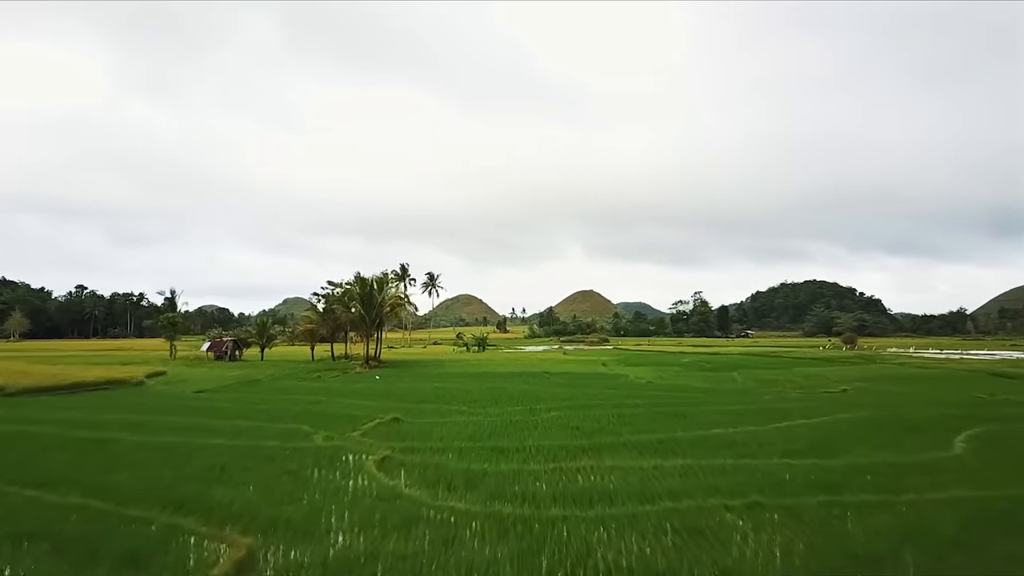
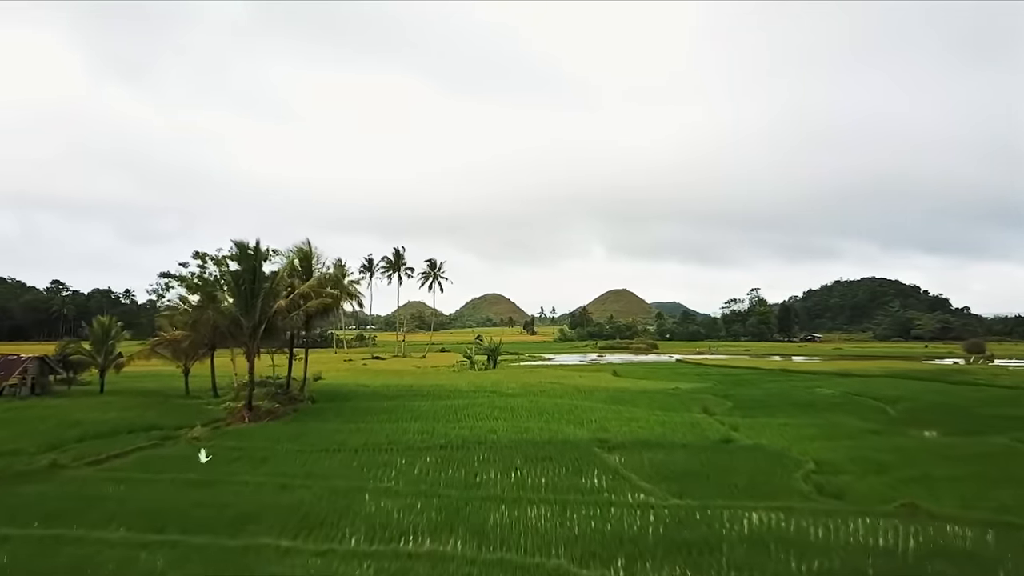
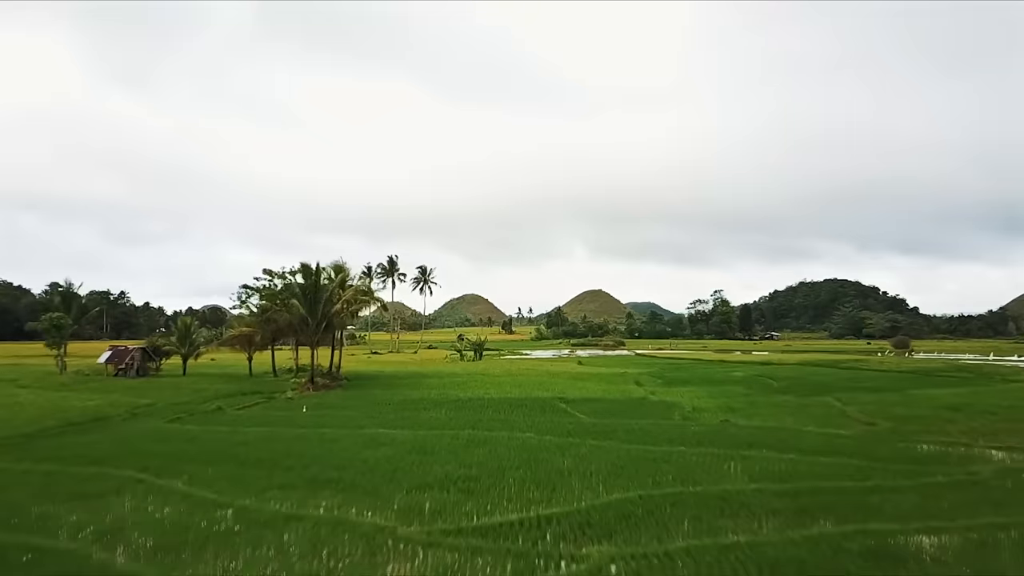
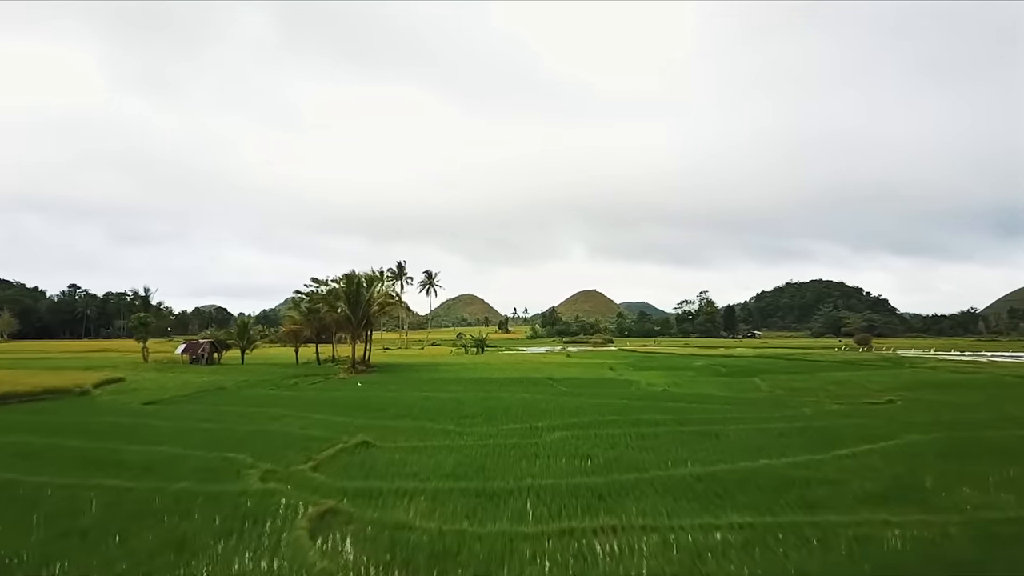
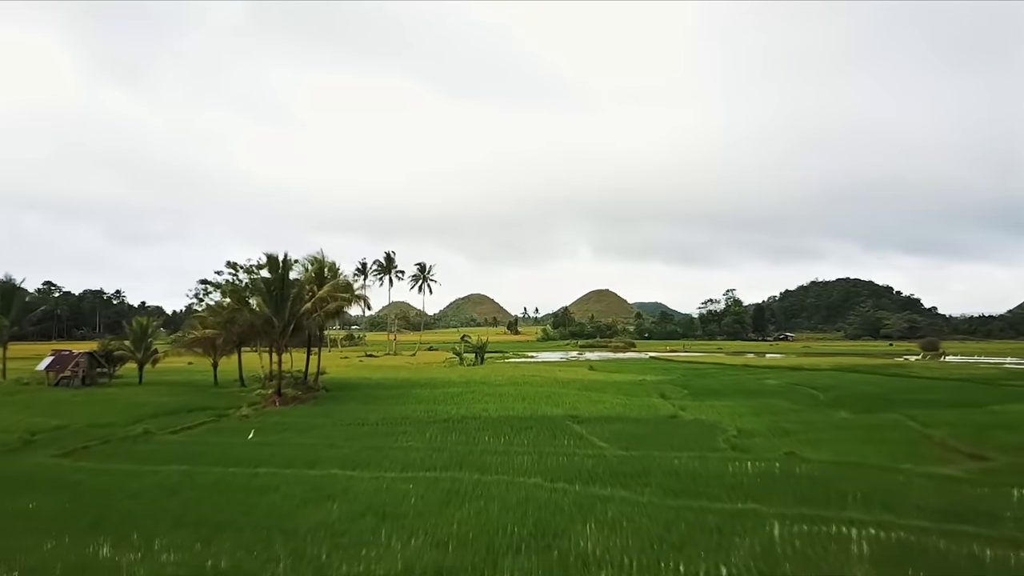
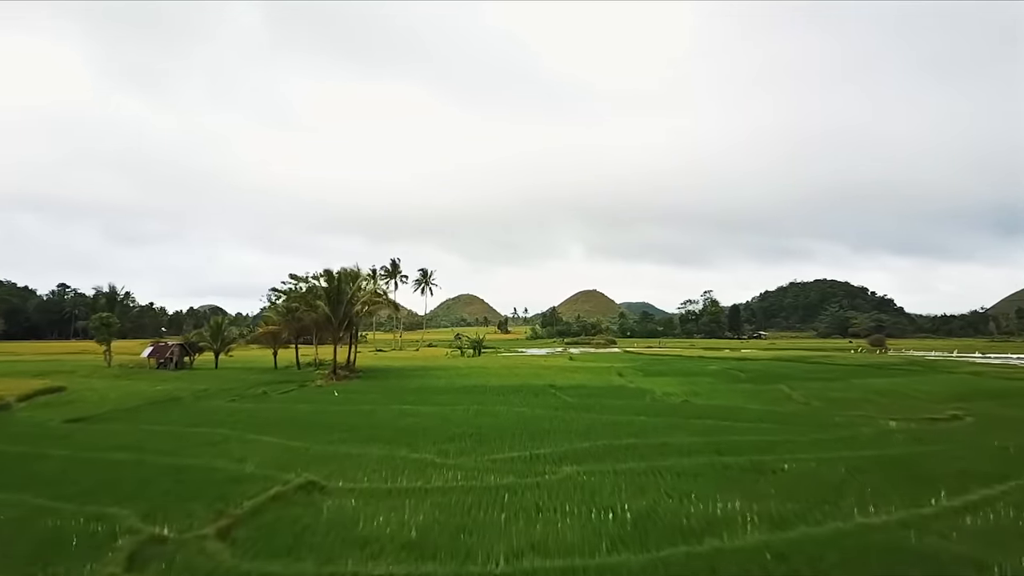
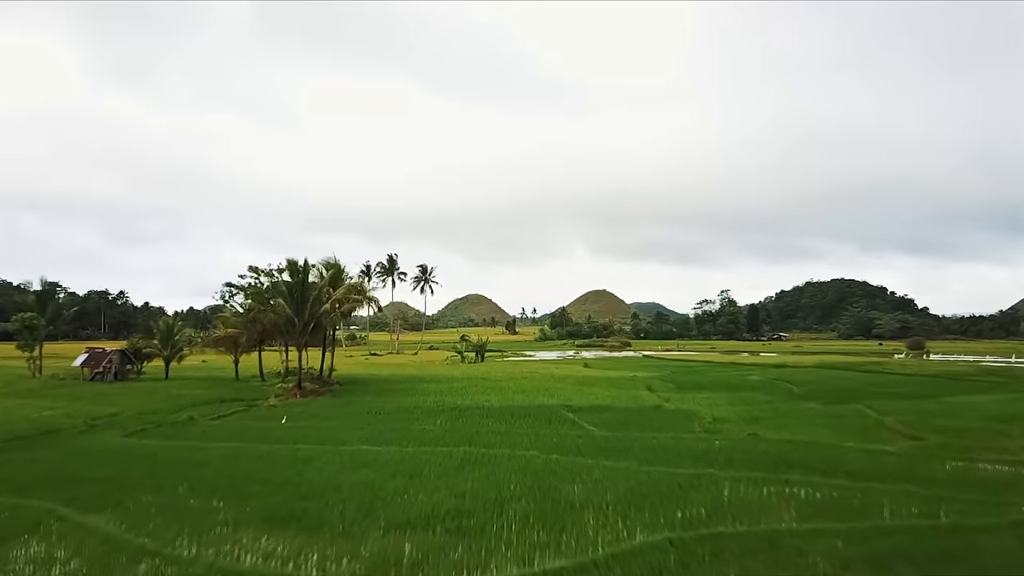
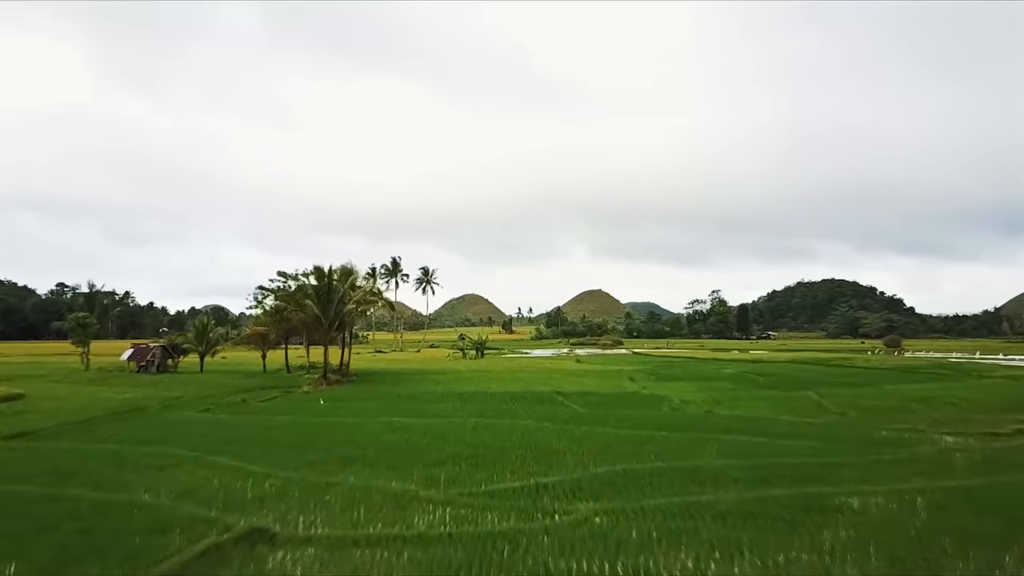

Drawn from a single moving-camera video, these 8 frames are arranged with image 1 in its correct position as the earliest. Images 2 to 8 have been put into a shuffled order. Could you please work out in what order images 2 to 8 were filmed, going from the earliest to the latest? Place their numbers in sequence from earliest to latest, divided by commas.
4, 6, 8, 3, 7, 5, 2
